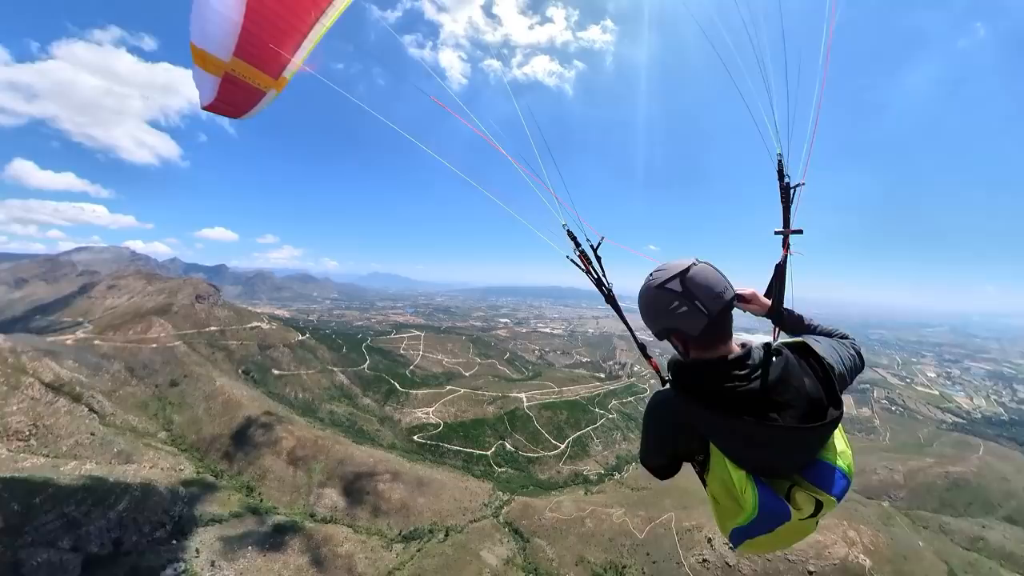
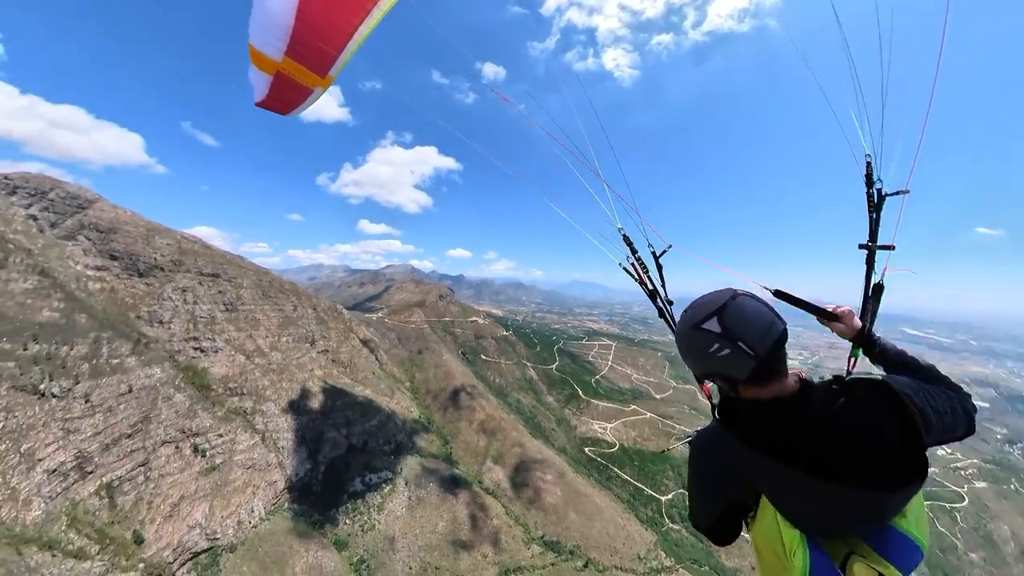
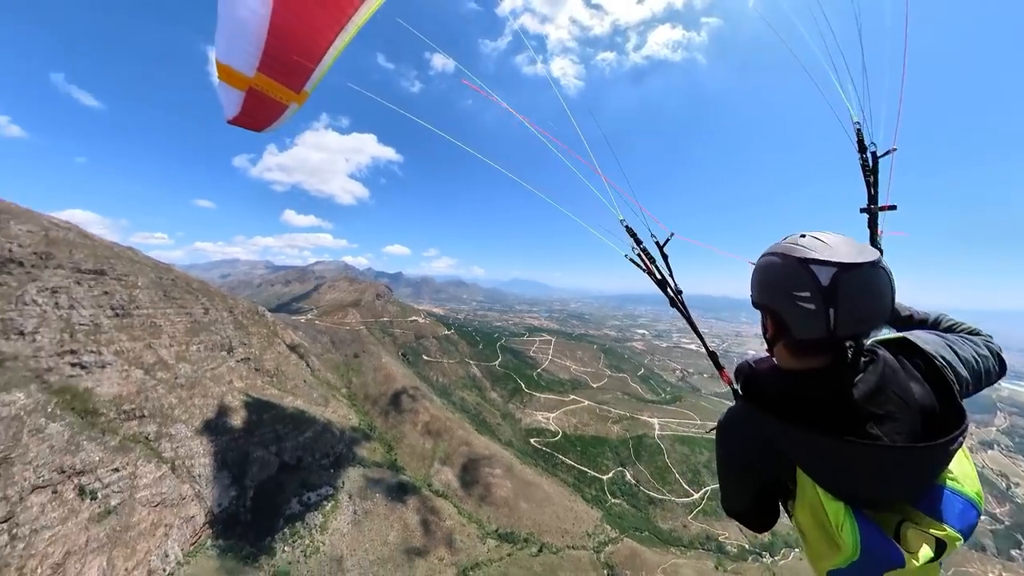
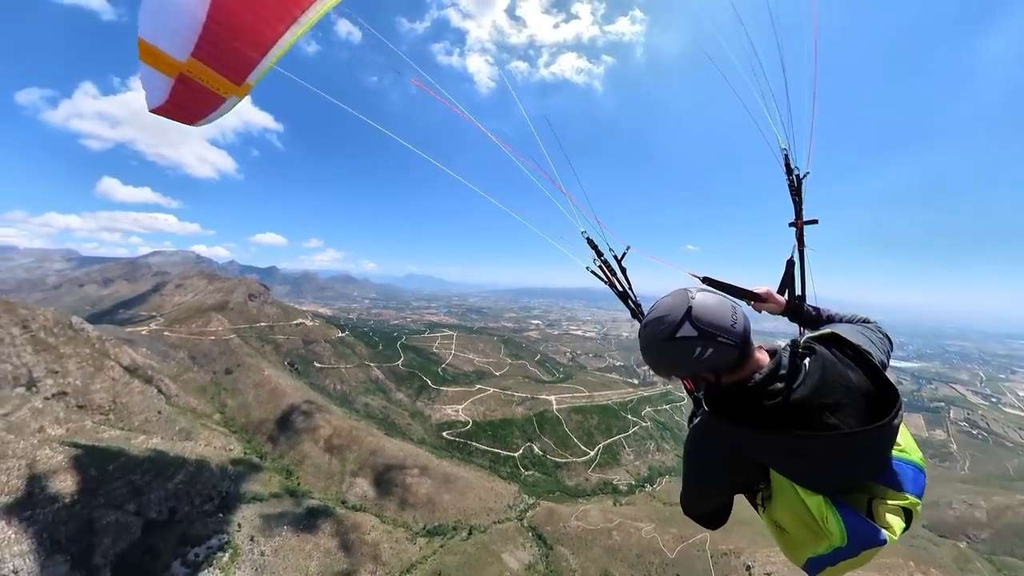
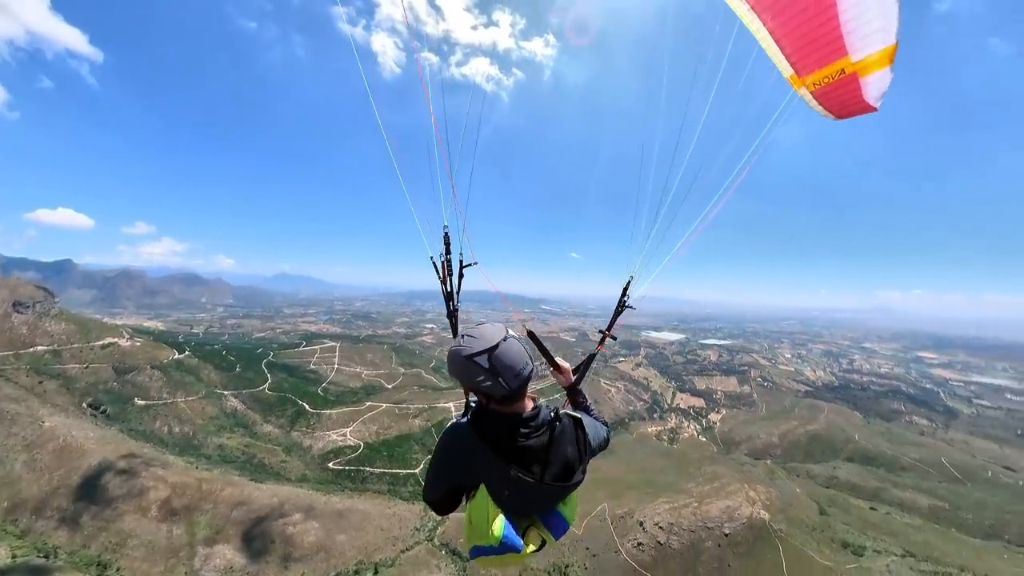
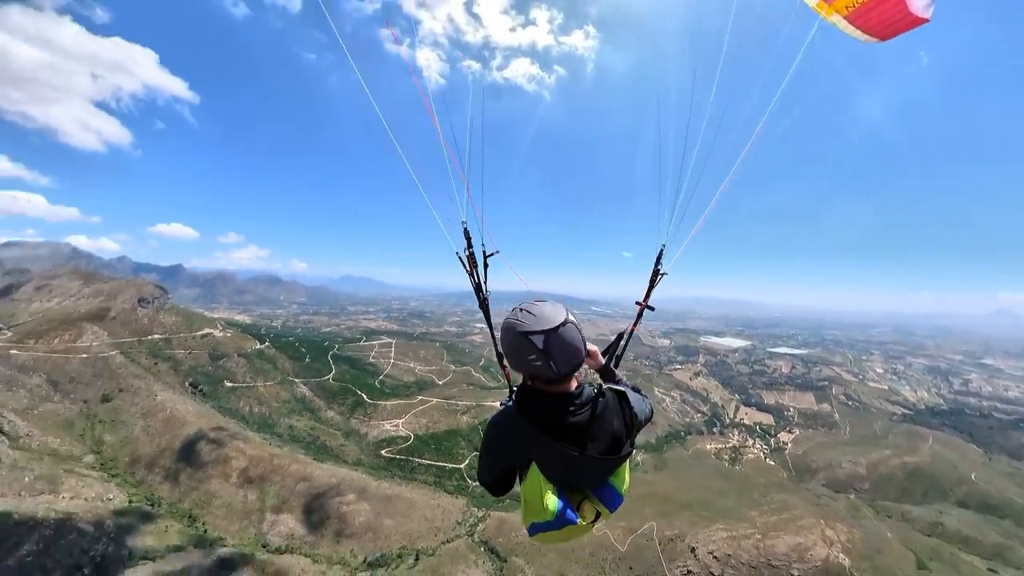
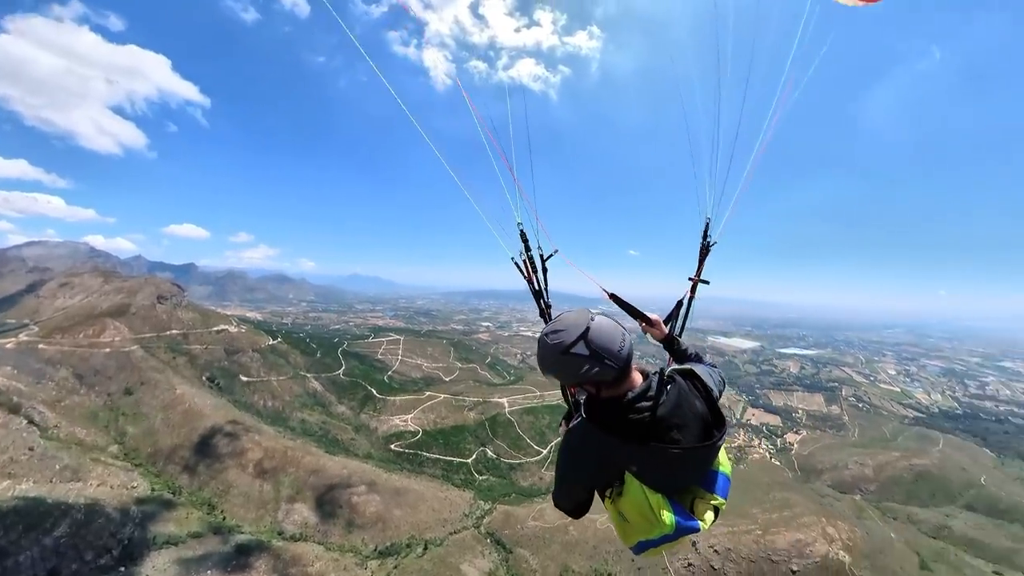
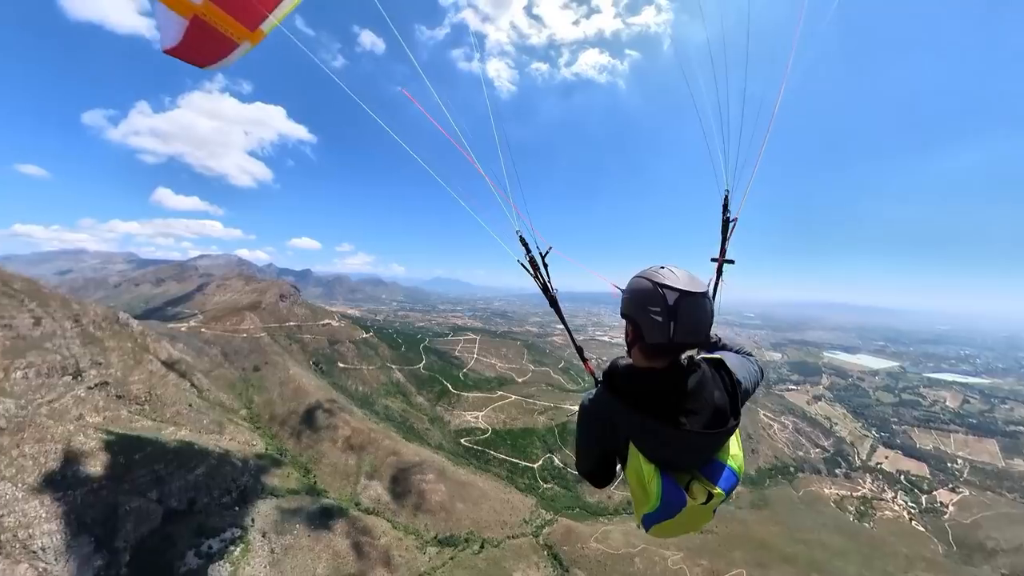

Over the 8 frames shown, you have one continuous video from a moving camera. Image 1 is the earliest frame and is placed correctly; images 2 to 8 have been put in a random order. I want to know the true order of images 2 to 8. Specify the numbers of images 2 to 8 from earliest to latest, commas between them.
4, 7, 5, 6, 8, 3, 2
